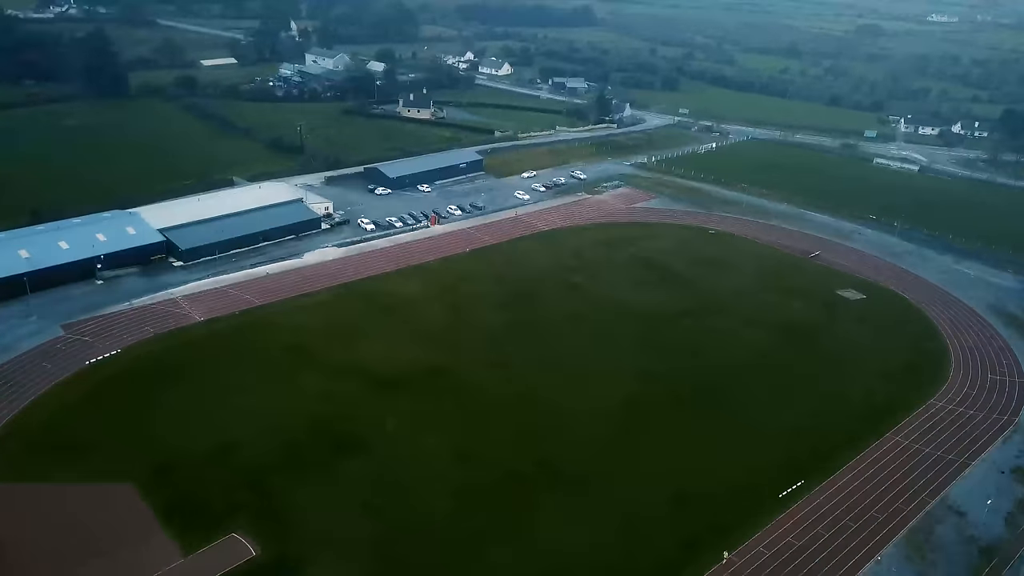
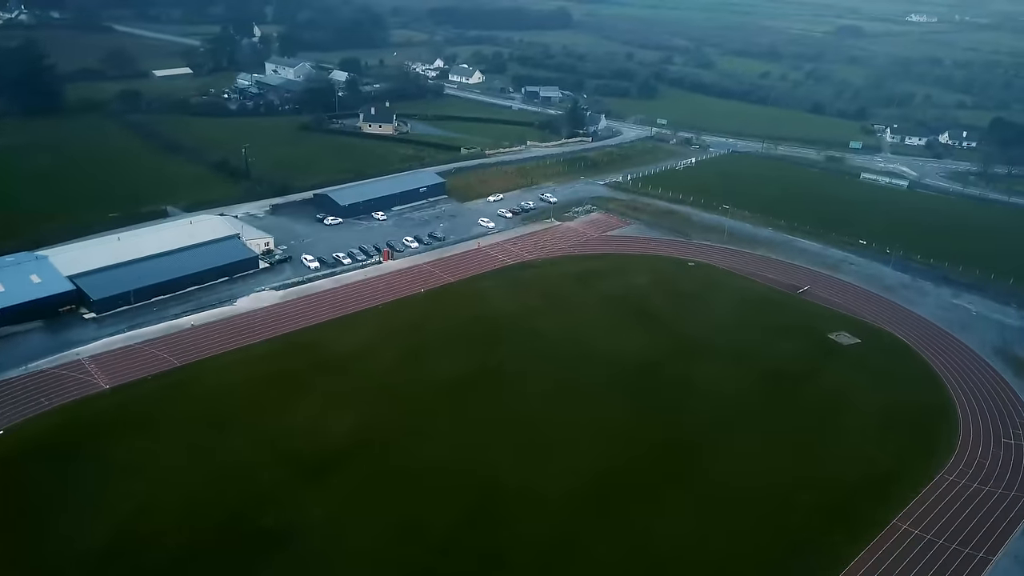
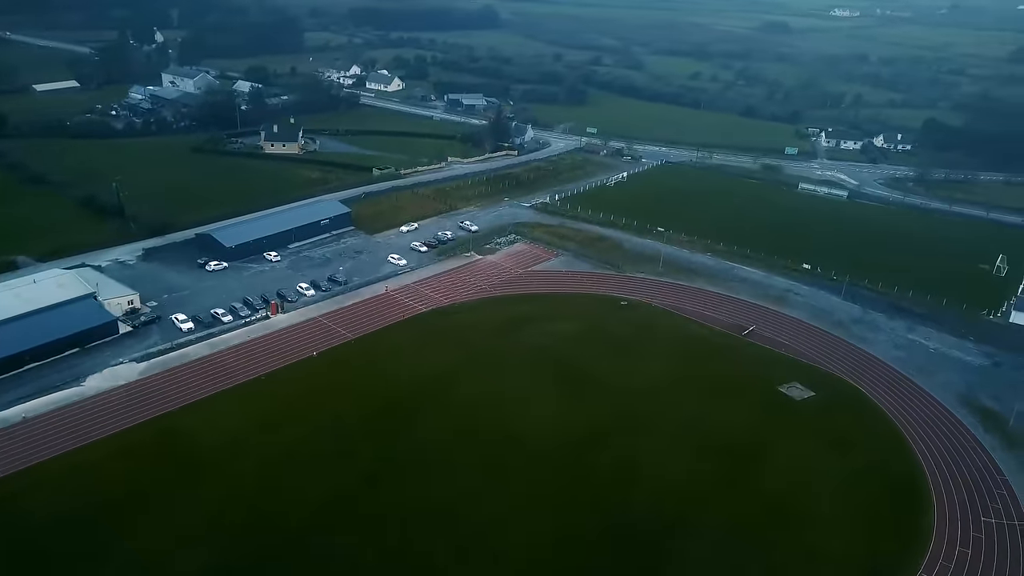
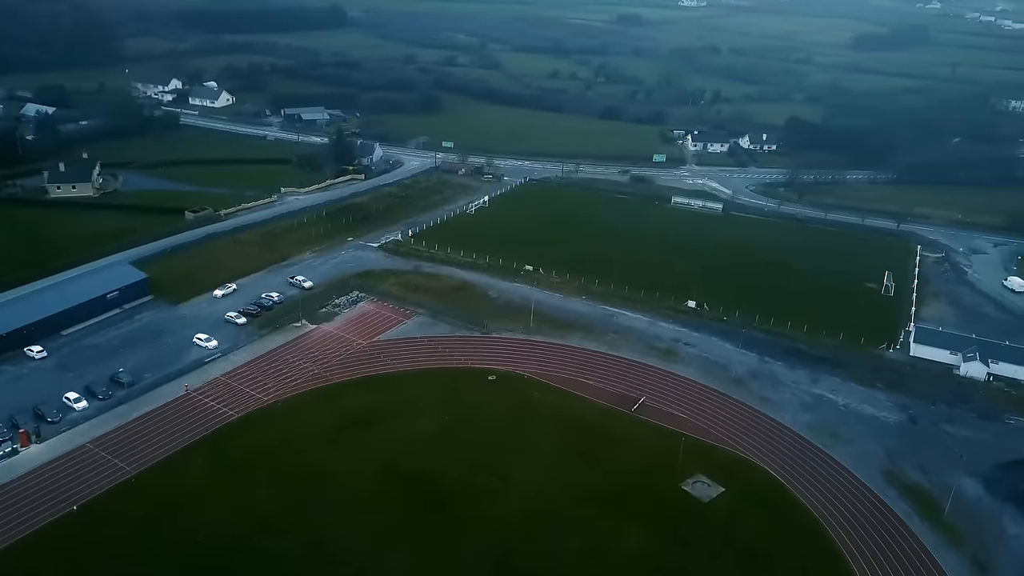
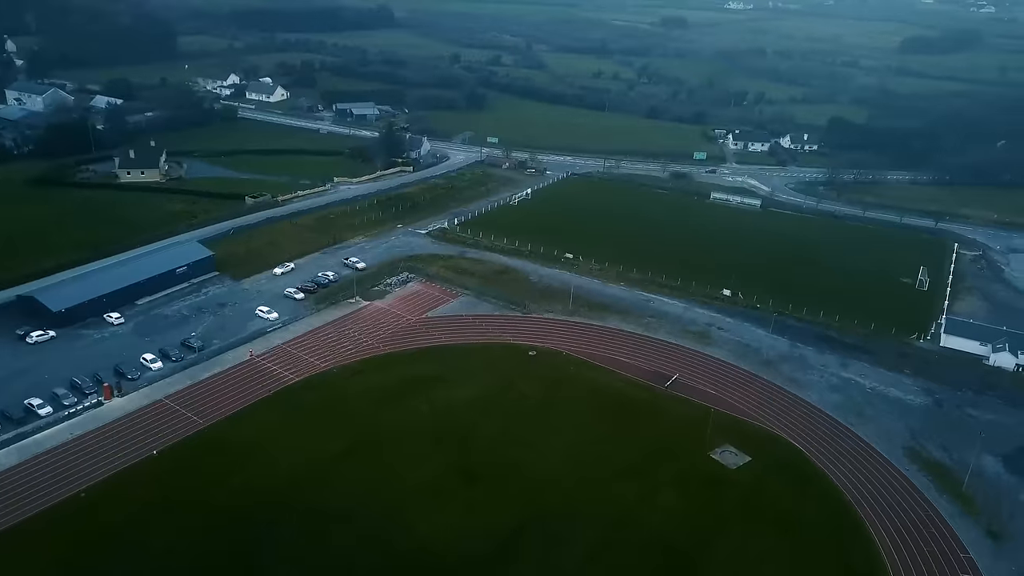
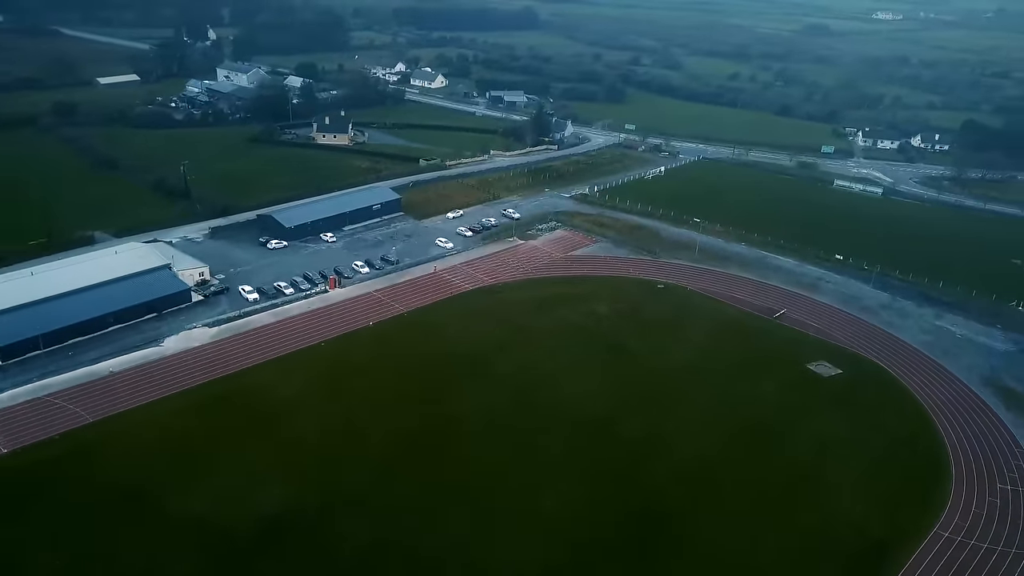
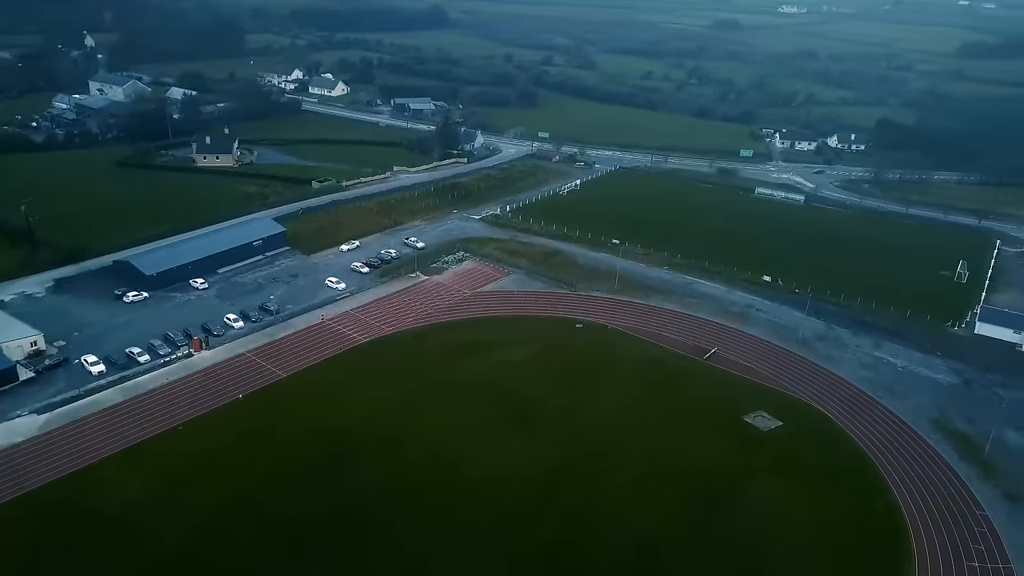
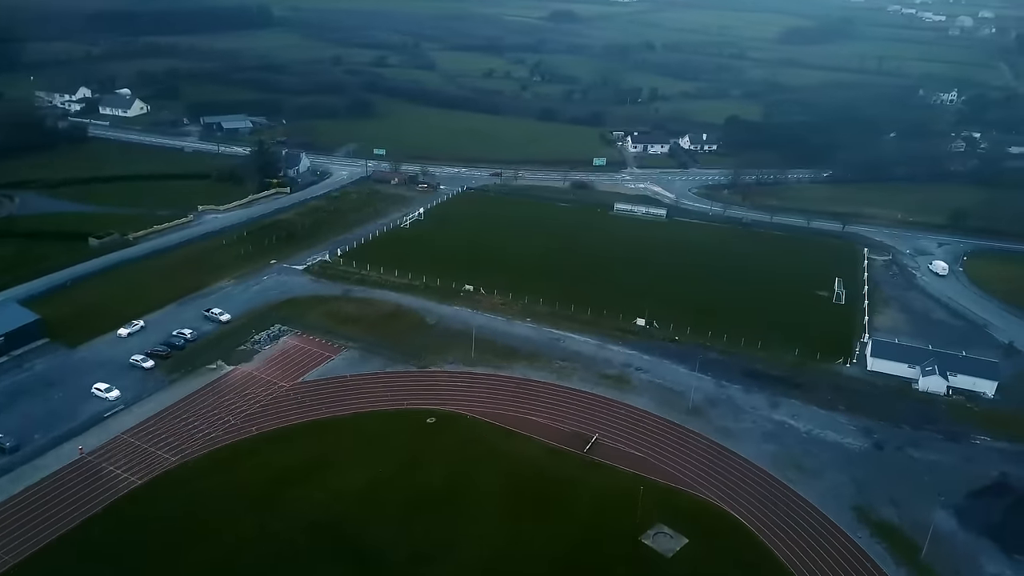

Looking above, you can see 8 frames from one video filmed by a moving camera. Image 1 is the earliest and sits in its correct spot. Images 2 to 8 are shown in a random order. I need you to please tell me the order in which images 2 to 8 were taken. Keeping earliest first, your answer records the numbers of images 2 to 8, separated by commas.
2, 6, 3, 7, 5, 4, 8
